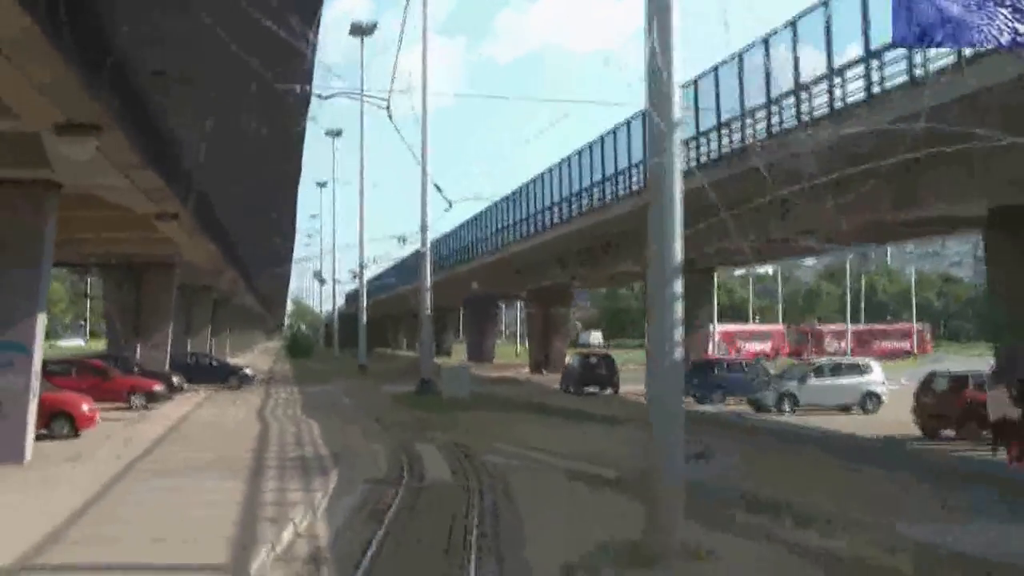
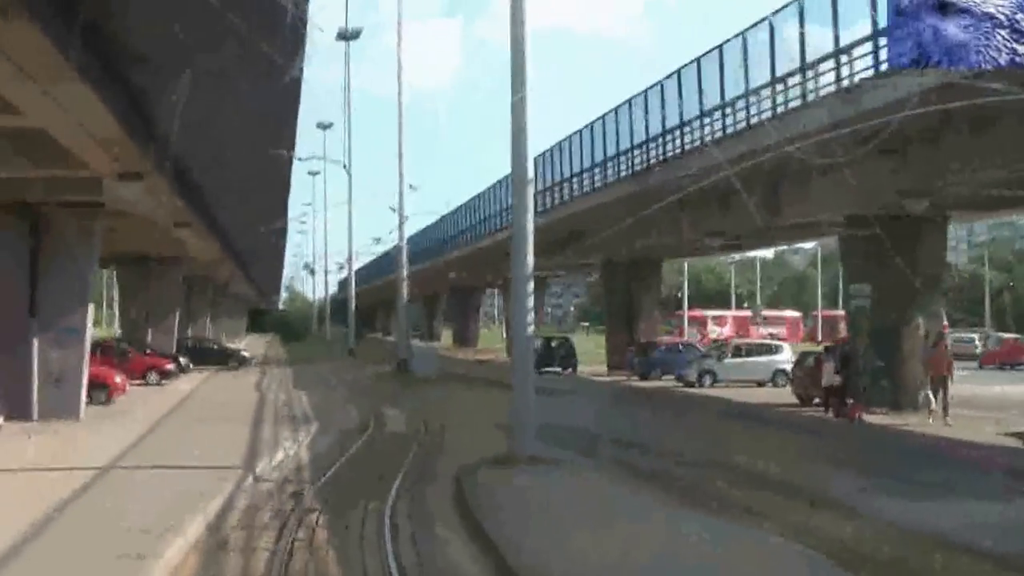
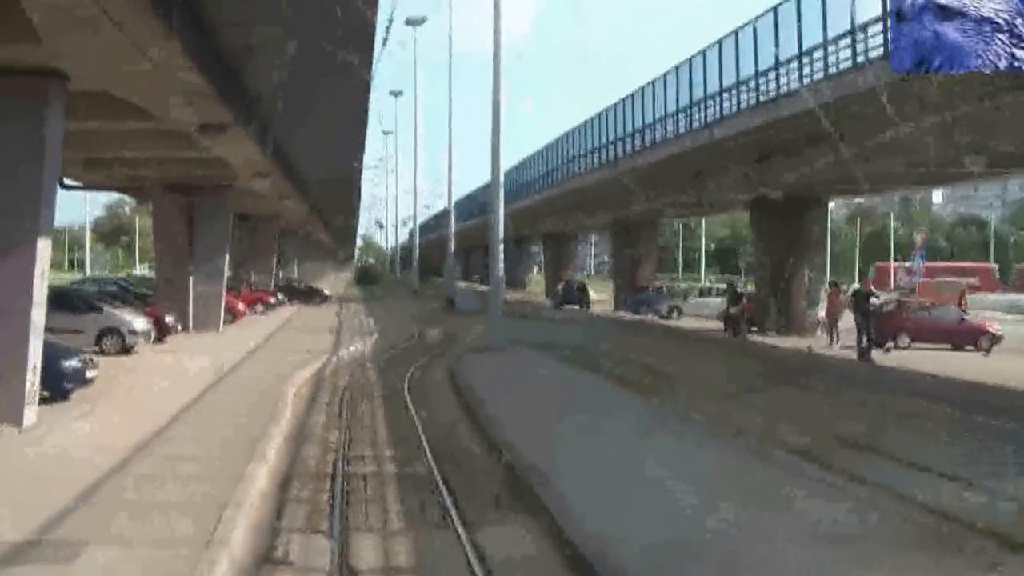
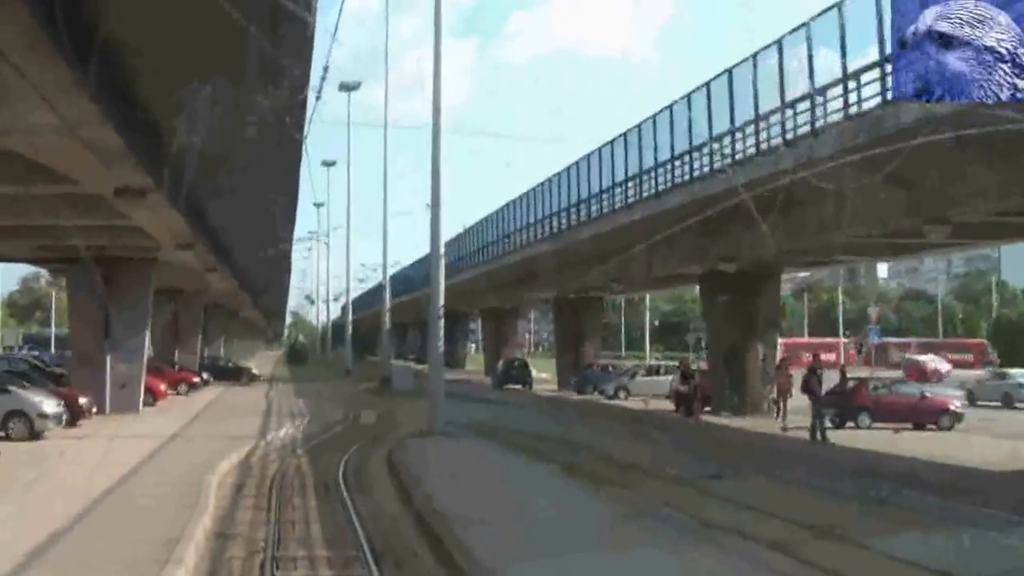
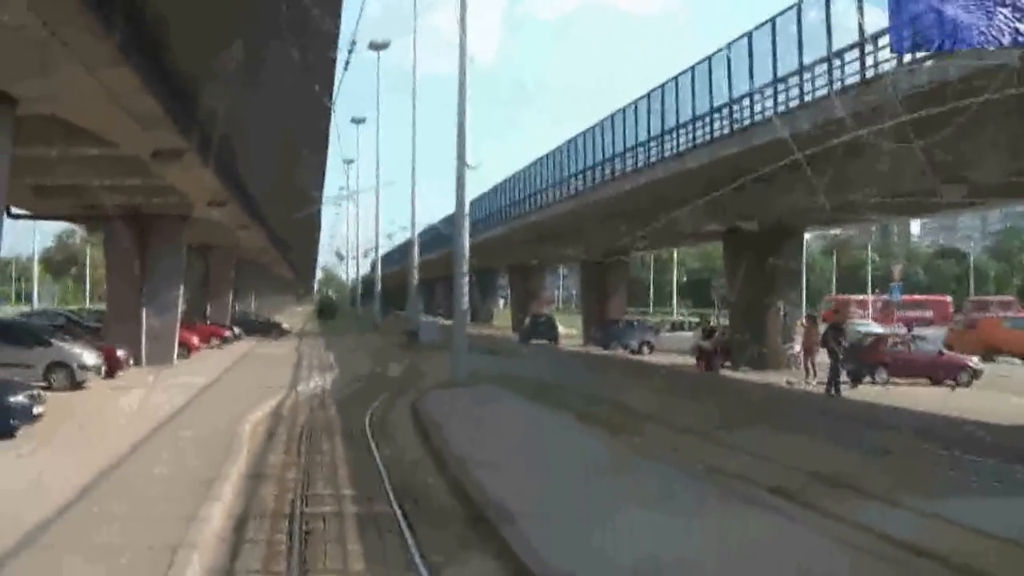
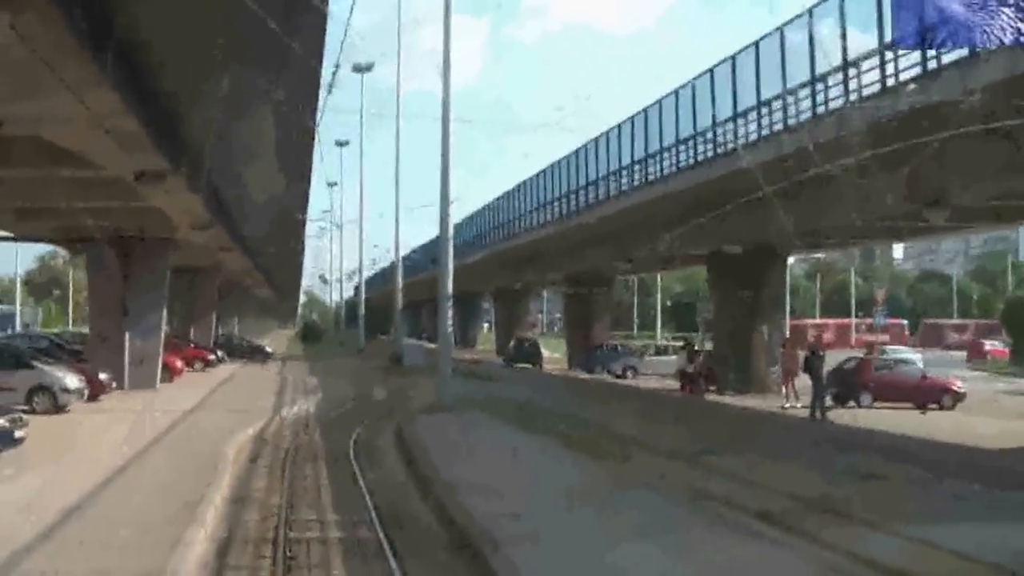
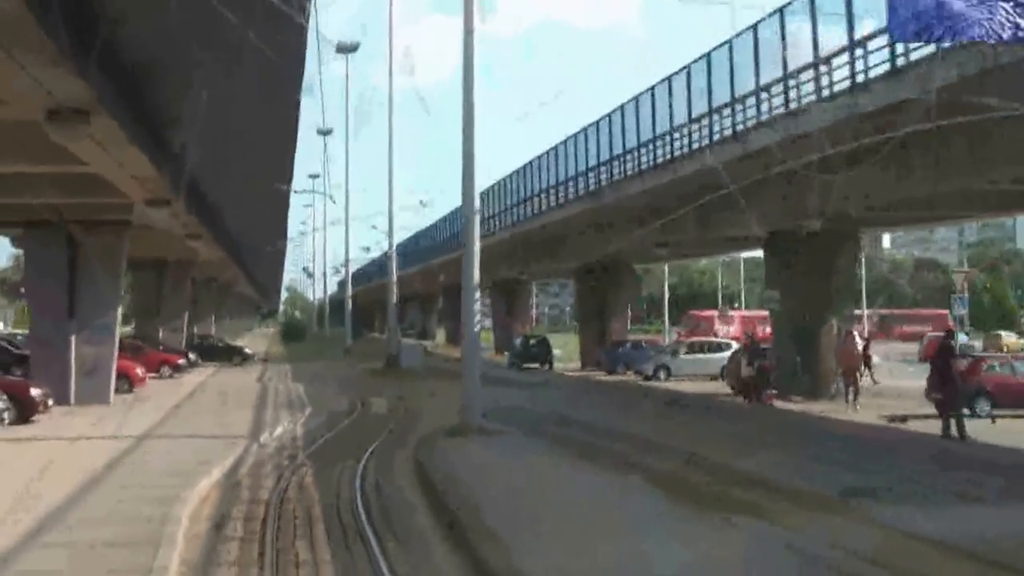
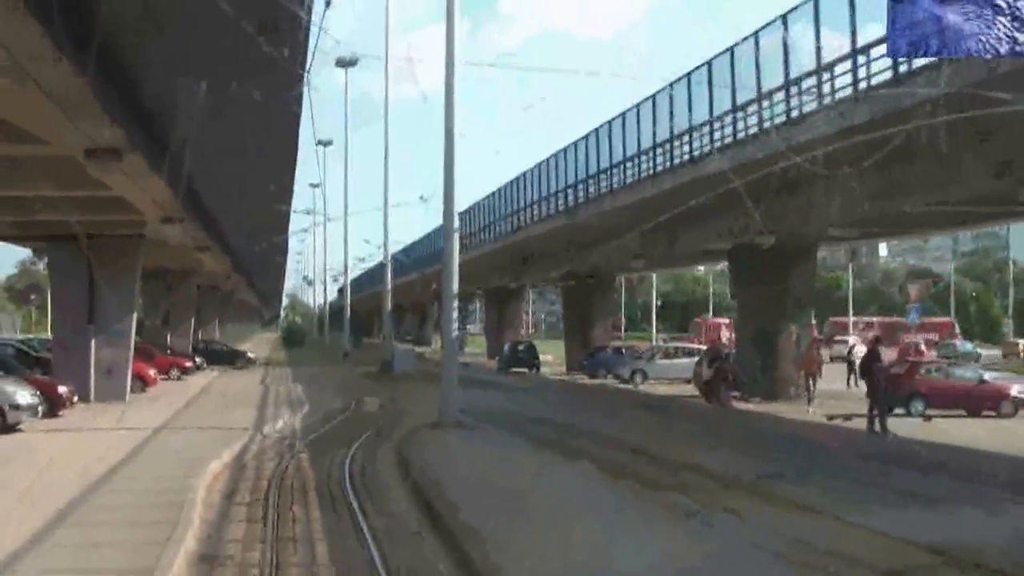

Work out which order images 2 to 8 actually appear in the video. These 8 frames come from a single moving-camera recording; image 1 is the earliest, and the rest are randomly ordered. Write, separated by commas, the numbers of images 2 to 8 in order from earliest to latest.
2, 7, 8, 4, 6, 5, 3
